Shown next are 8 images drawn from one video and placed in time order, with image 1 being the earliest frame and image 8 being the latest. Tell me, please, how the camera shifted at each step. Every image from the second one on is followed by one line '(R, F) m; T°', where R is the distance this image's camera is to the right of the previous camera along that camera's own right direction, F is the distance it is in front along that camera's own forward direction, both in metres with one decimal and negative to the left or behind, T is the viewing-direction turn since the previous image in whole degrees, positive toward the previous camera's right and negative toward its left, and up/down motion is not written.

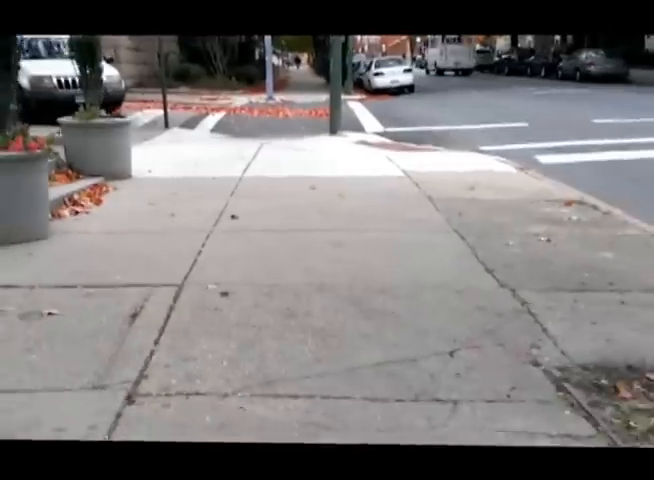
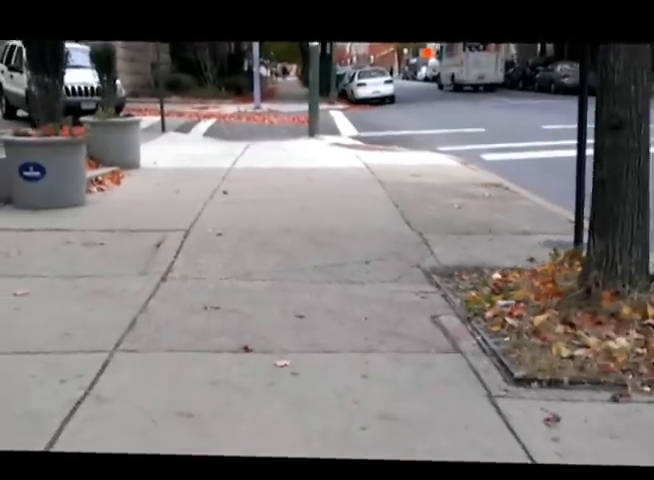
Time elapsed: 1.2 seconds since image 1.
(+0.3, -3.3) m; +1°
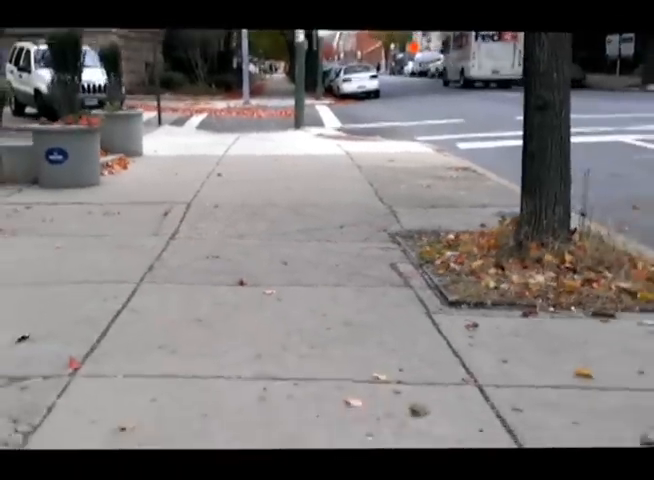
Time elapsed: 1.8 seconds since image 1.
(+0.1, -1.6) m; 0°
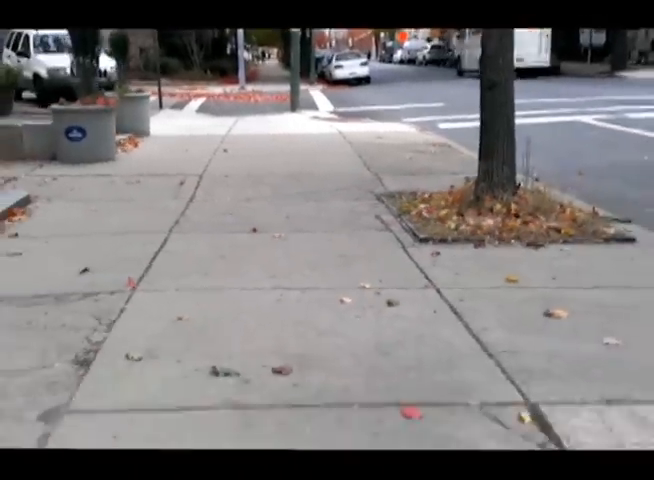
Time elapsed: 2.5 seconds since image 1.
(-0.1, -1.9) m; +1°
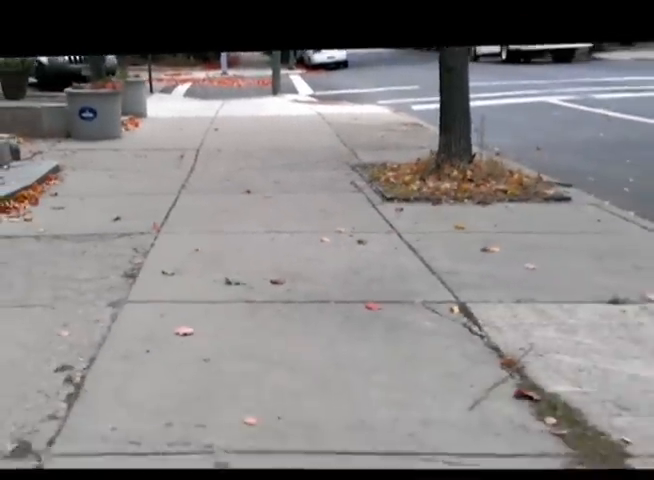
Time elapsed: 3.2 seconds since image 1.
(0.0, -1.8) m; +1°
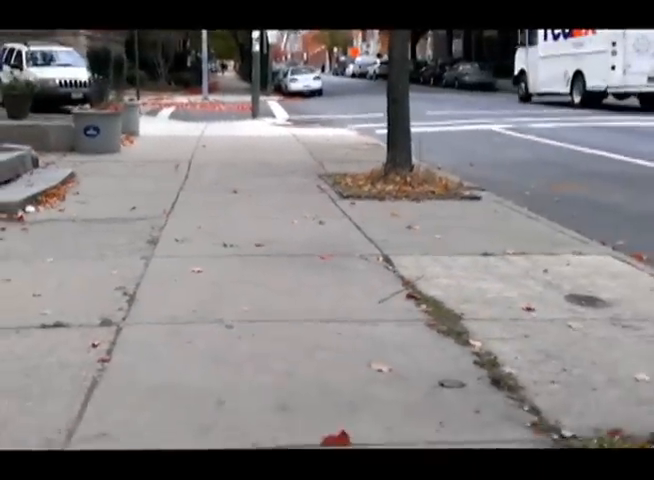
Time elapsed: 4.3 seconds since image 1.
(+0.1, -2.8) m; +2°
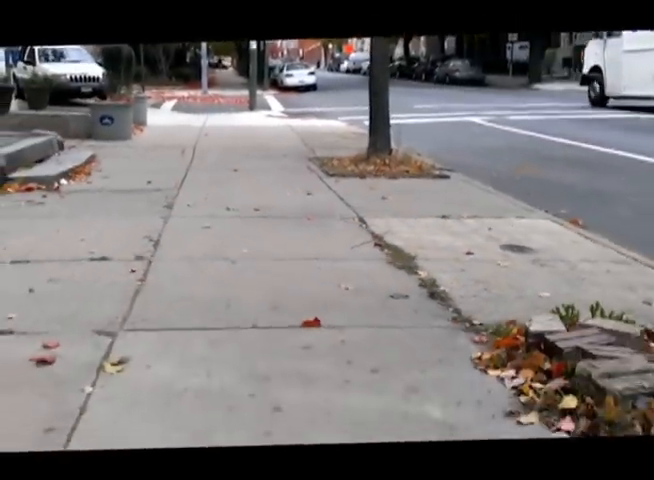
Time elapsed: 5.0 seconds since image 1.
(+0.1, -1.8) m; 0°
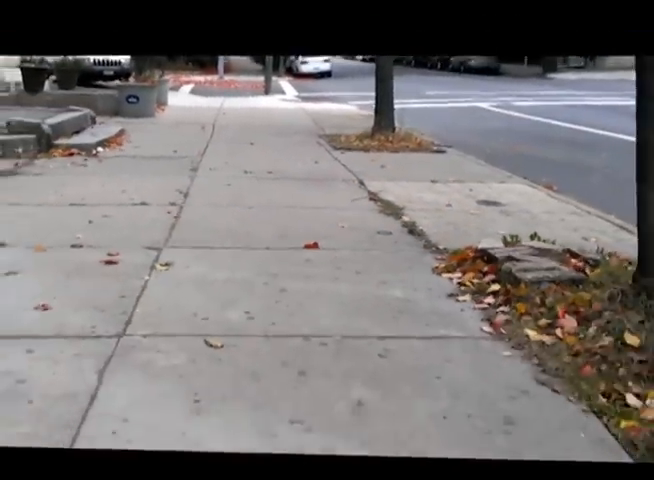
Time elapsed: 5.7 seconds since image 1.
(+0.1, -1.7) m; -1°
